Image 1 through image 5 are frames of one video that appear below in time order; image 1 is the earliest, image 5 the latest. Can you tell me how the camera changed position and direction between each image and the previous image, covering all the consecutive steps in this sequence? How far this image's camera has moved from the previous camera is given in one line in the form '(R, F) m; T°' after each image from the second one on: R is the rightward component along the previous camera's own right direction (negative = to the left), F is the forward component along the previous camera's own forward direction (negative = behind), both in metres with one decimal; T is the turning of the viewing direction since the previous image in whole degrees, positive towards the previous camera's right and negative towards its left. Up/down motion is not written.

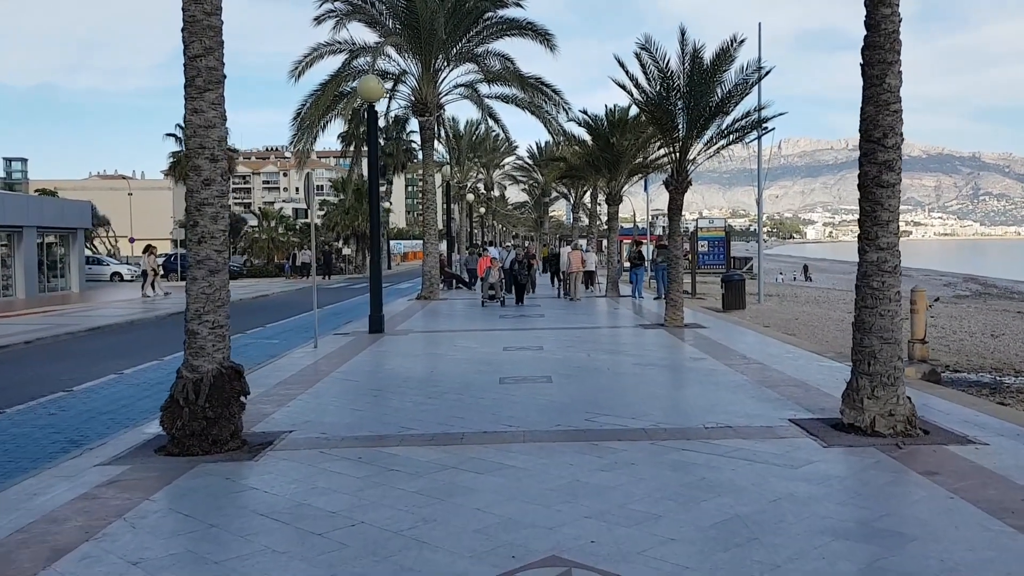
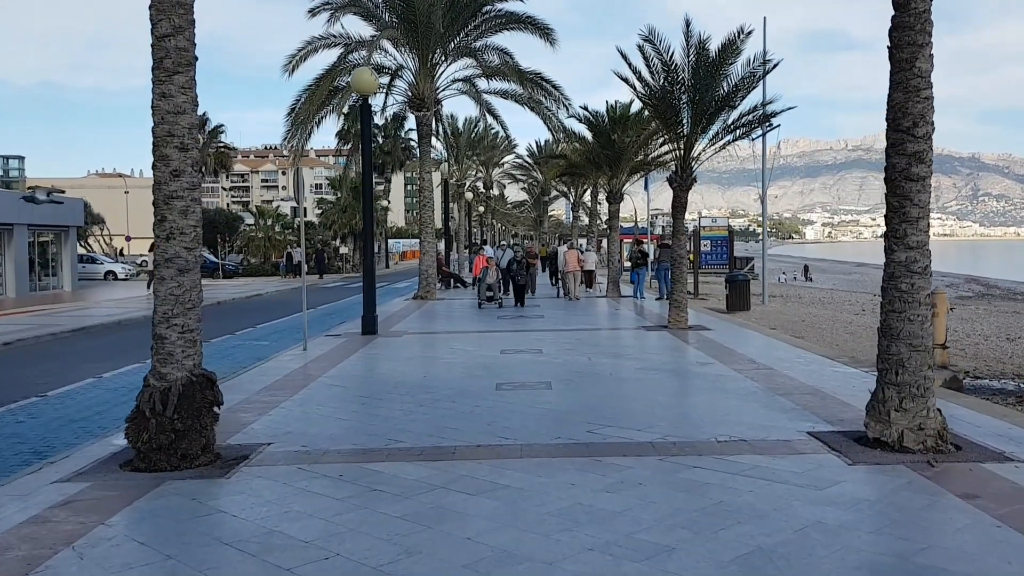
(0.0, +0.6) m; 0°
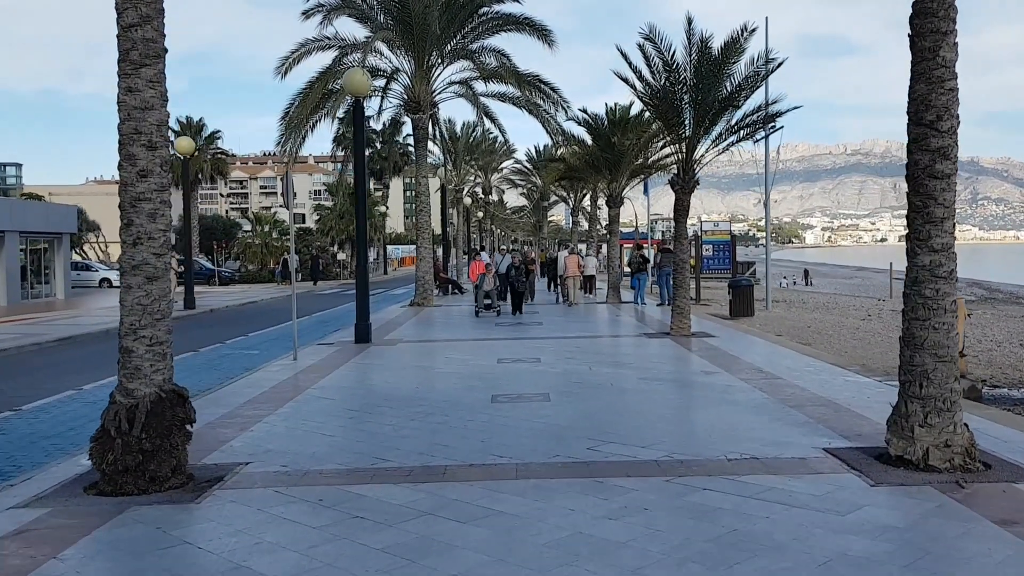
(0.0, +0.5) m; 0°
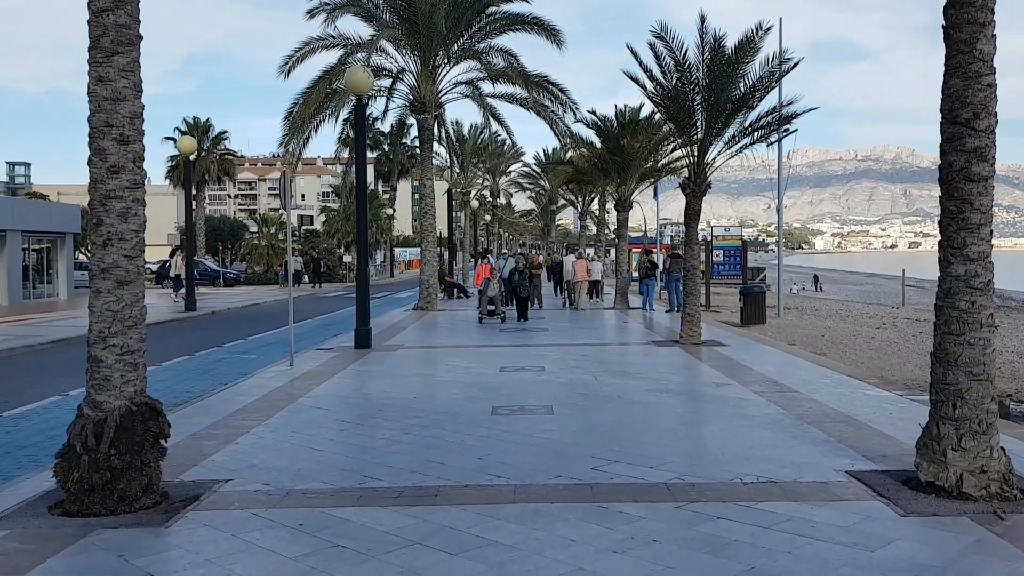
(+0.1, +0.5) m; -1°
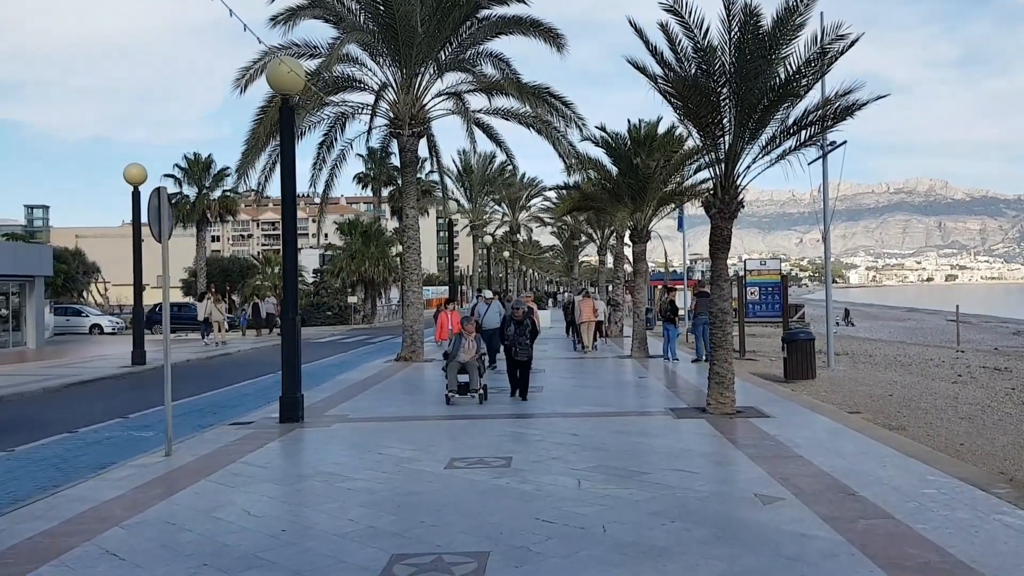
(+0.8, +3.6) m; -2°
